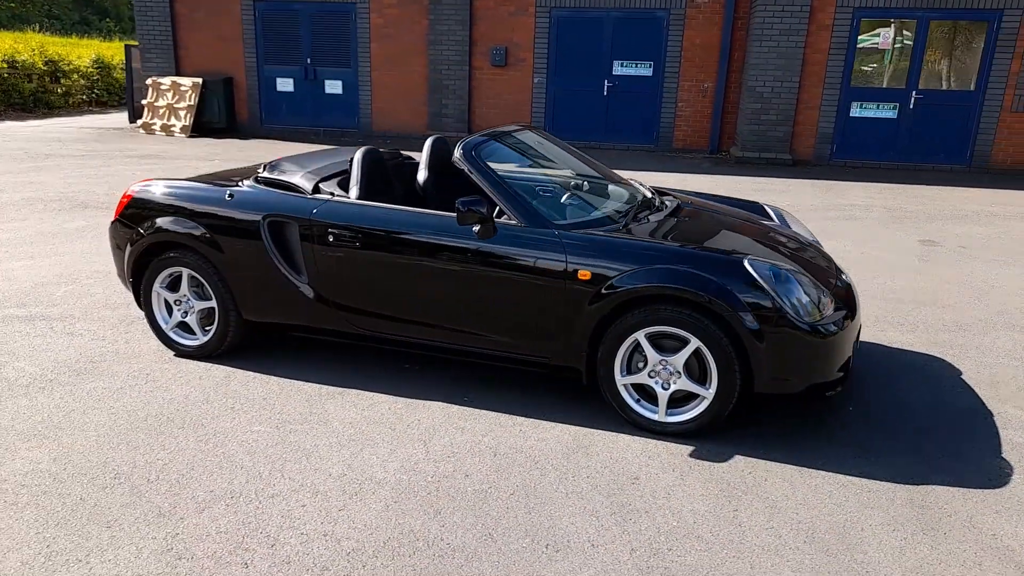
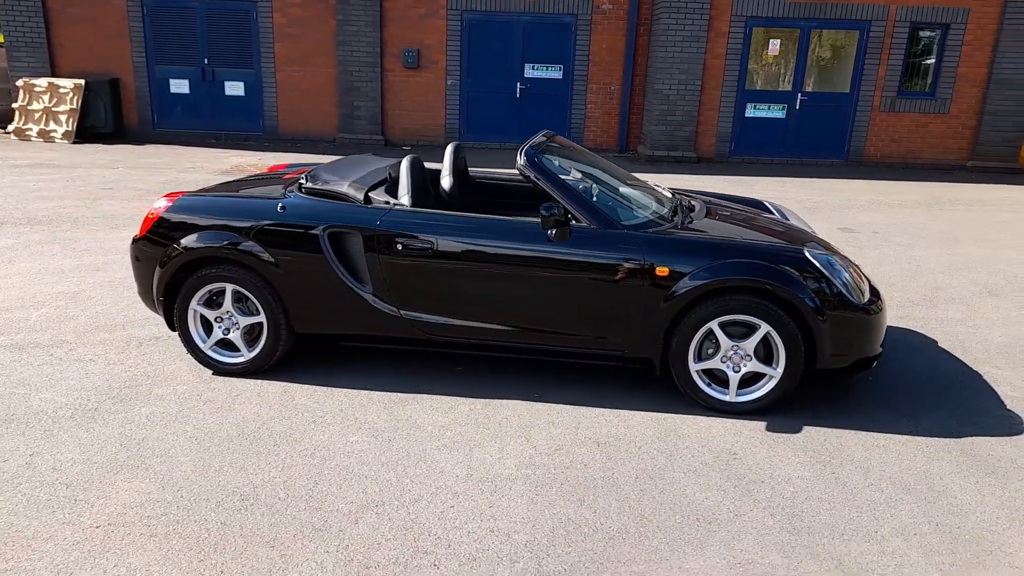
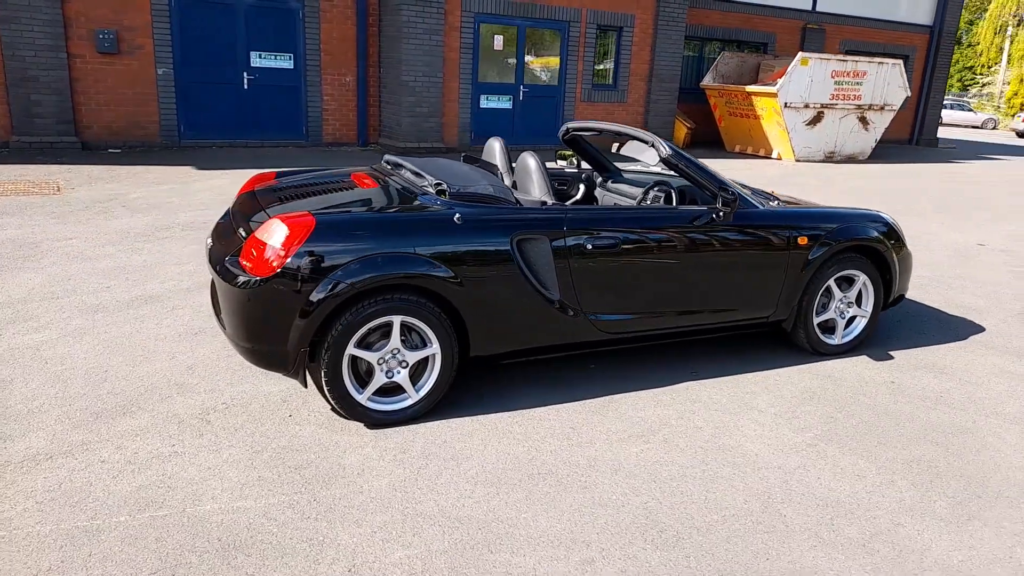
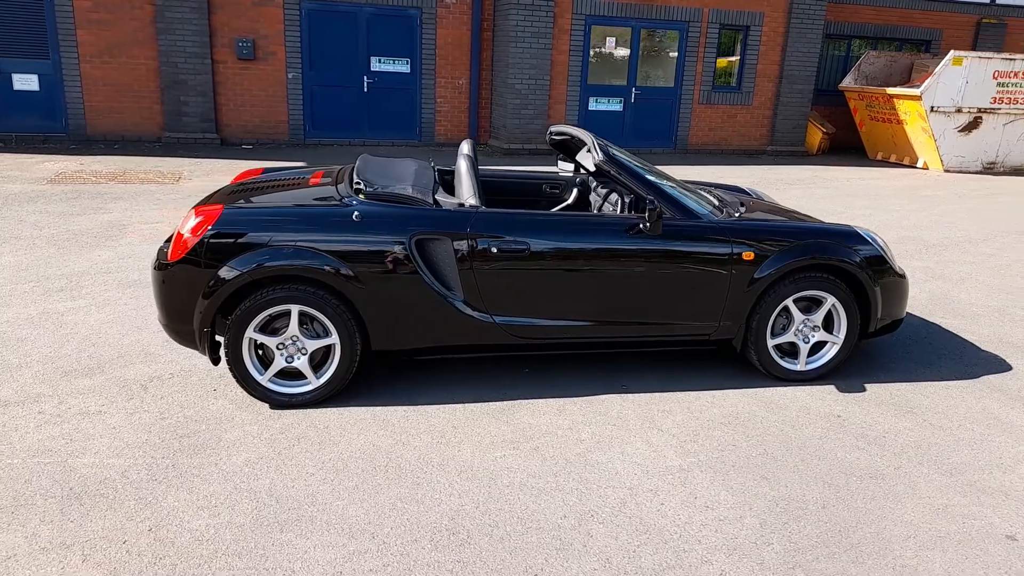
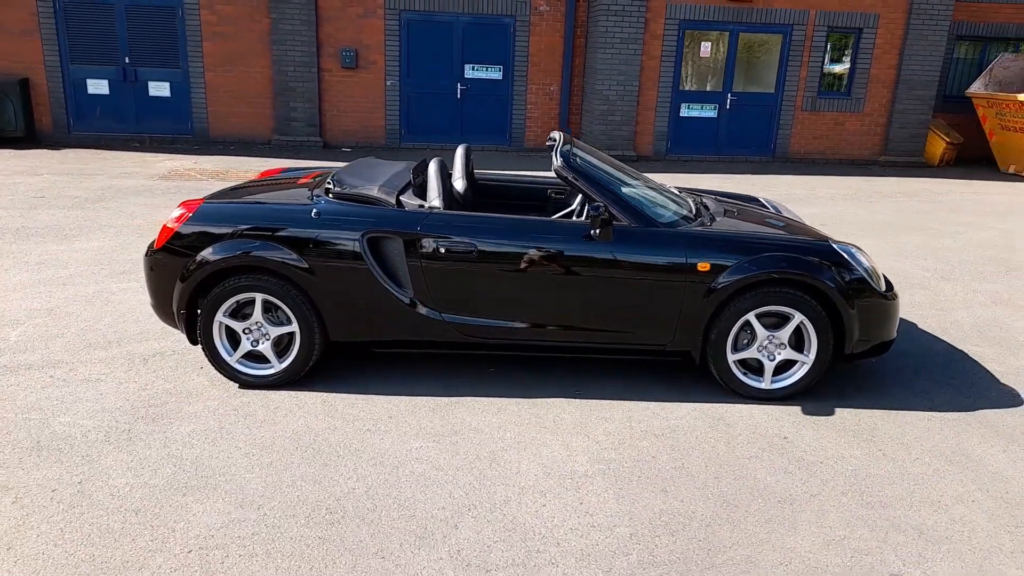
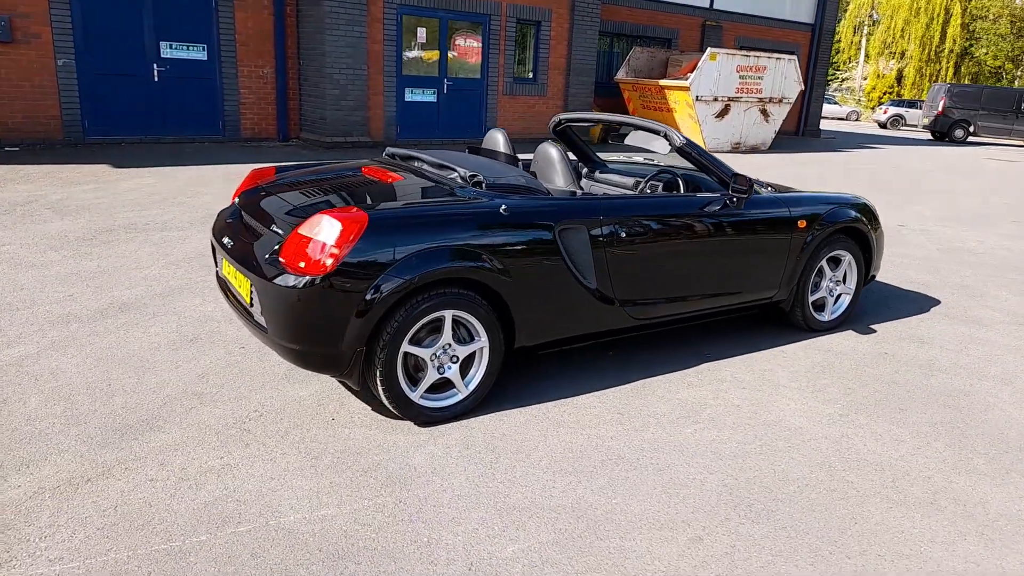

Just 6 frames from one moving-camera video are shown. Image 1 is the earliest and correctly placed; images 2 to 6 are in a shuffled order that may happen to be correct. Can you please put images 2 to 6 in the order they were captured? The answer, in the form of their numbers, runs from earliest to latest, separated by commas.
2, 5, 4, 3, 6
